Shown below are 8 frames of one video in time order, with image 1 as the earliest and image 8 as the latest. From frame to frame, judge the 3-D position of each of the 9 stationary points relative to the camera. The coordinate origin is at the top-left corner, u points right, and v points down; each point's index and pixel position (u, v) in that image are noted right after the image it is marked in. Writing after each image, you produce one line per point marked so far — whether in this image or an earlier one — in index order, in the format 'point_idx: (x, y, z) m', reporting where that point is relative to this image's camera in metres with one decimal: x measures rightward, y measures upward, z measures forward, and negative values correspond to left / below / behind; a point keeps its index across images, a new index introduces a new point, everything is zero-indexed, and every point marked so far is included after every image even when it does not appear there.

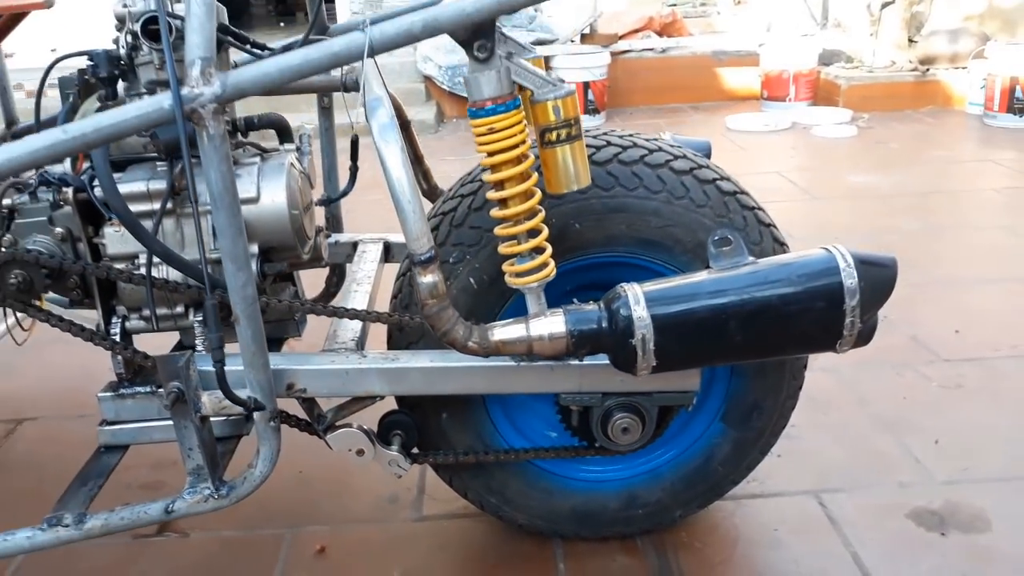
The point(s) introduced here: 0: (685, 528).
0: (+0.3, -0.4, +1.3) m
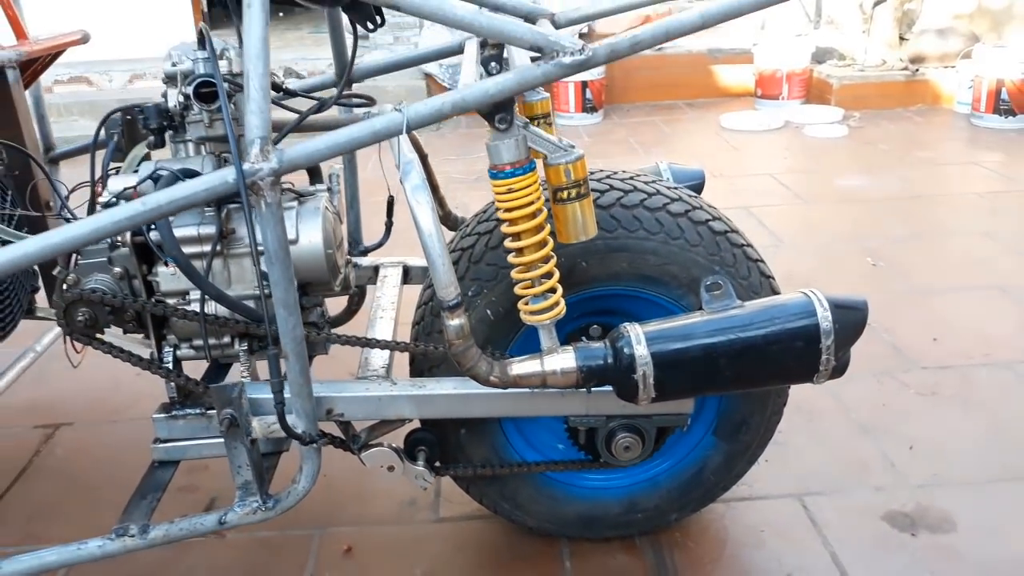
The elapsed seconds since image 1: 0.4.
0: (+0.3, -0.4, +1.4) m
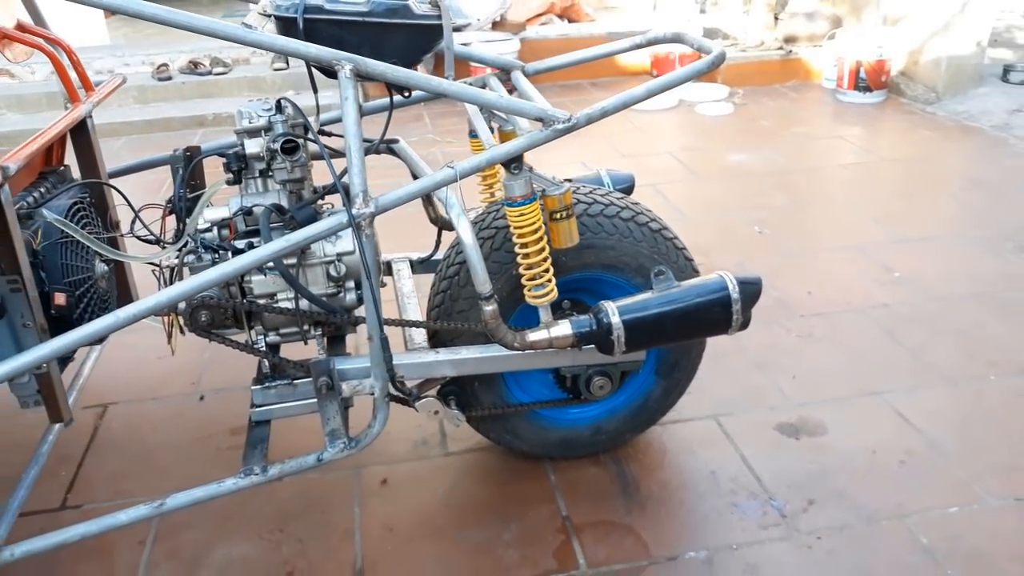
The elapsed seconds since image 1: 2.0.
0: (+0.3, -0.4, +1.9) m
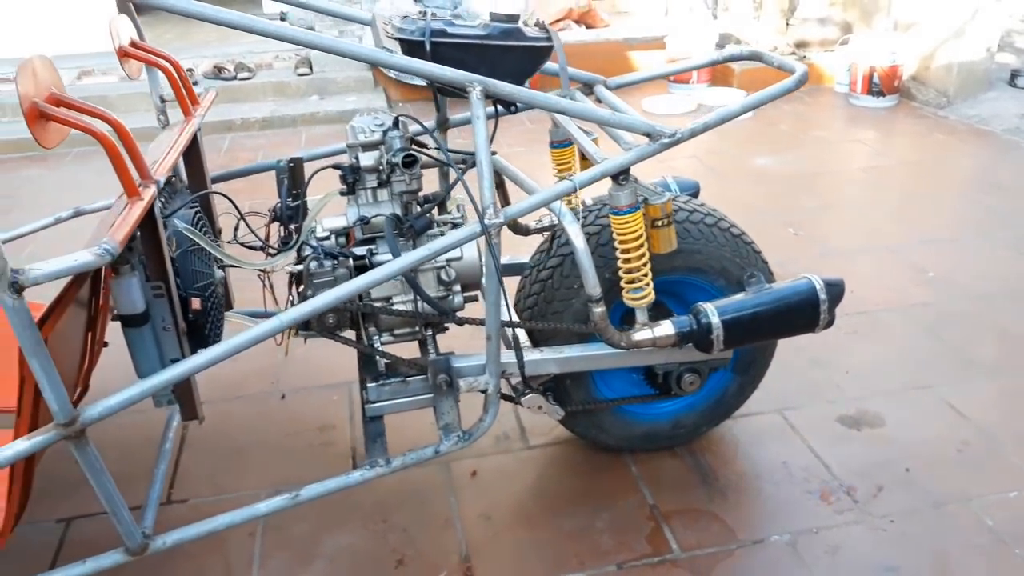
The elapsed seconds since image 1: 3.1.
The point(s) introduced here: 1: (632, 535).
0: (+0.5, -0.4, +2.1) m
1: (+0.3, -0.5, +1.8) m
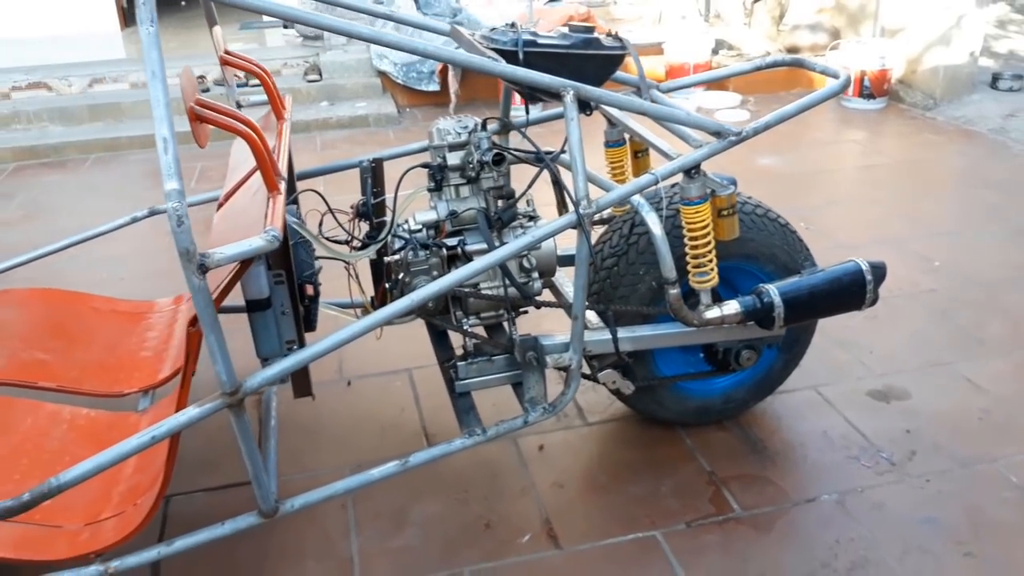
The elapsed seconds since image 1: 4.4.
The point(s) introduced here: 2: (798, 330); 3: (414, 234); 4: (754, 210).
0: (+0.6, -0.3, +2.2) m
1: (+0.4, -0.5, +2.0) m
2: (+0.7, -0.1, +2.1) m
3: (-0.2, +0.1, +1.9) m
4: (+0.6, +0.2, +2.0) m
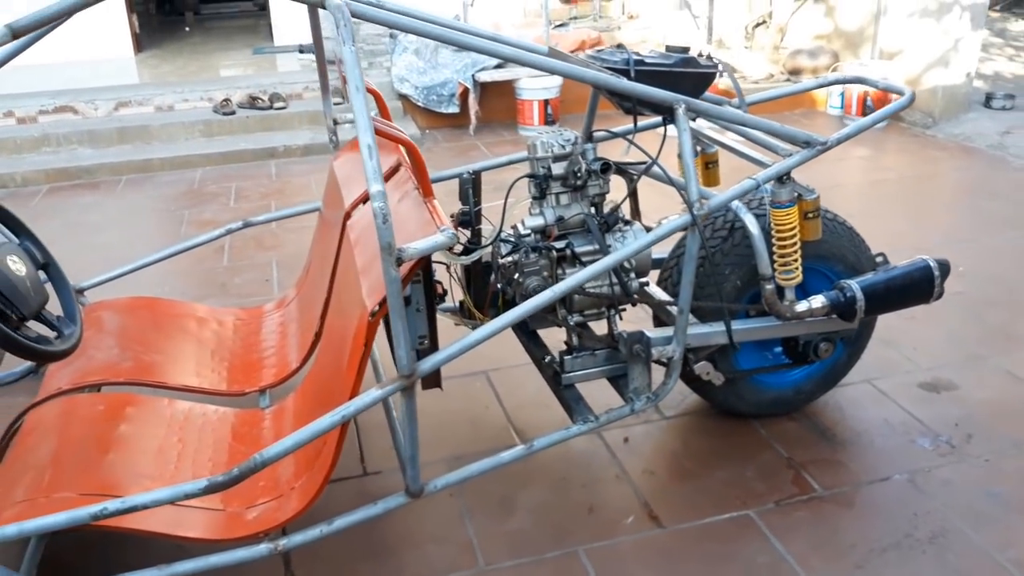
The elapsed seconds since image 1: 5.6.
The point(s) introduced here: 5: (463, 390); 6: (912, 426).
0: (+0.8, -0.3, +2.4) m
1: (+0.7, -0.5, +2.1) m
2: (+0.9, -0.1, +2.2) m
3: (0.0, +0.1, +2.0) m
4: (+0.8, +0.2, +2.2) m
5: (-0.1, -0.3, +2.6) m
6: (+1.1, -0.4, +2.3) m
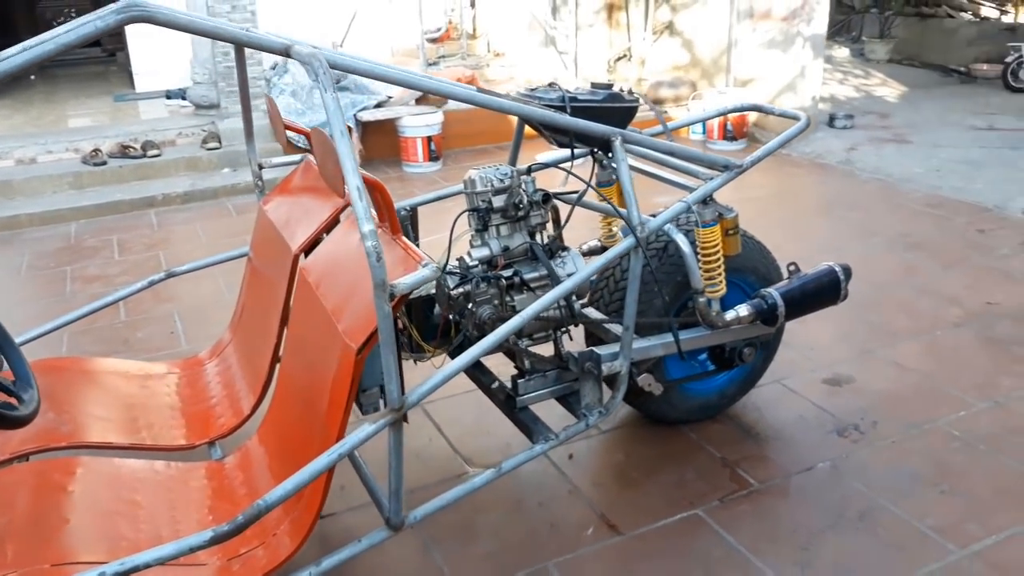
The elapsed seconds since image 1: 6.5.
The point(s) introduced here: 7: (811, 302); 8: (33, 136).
0: (+0.7, -0.4, +2.6) m
1: (+0.5, -0.5, +2.3) m
2: (+0.7, -0.1, +2.5) m
3: (-0.1, 0.0, +2.1) m
4: (+0.6, +0.2, +2.4) m
5: (-0.3, -0.4, +2.6) m
6: (+0.9, -0.4, +2.5) m
7: (+0.8, 0.0, +2.2) m
8: (-3.0, +0.9, +5.4) m
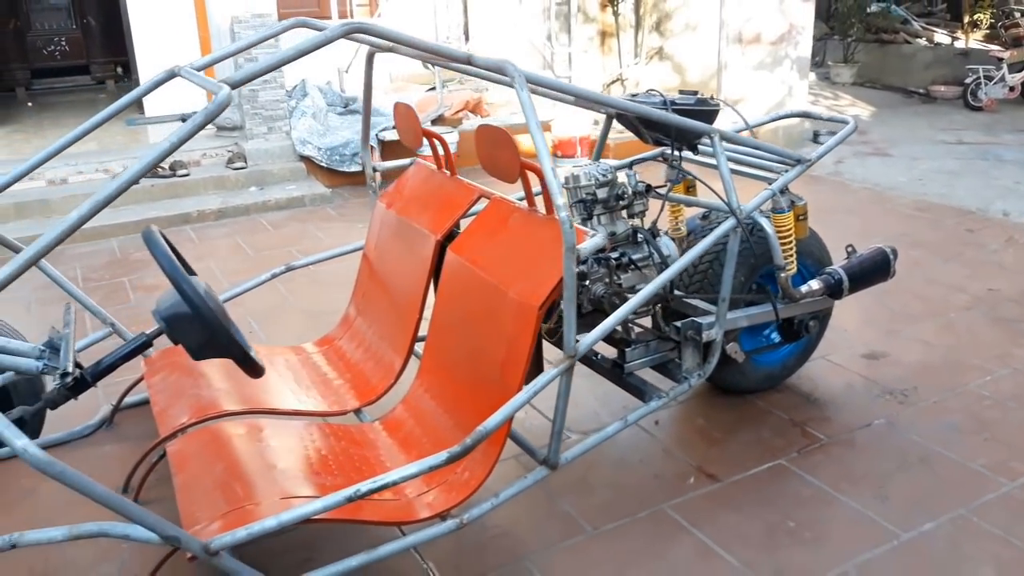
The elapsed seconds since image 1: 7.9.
0: (+0.9, -0.3, +2.9) m
1: (+0.8, -0.4, +2.6) m
2: (+1.0, -0.1, +2.8) m
3: (+0.2, +0.1, +2.4) m
4: (+0.9, +0.2, +2.7) m
5: (-0.1, -0.4, +2.9) m
6: (+1.2, -0.3, +2.9) m
7: (+1.0, 0.0, +2.5) m
8: (-2.9, +0.8, +5.6) m
